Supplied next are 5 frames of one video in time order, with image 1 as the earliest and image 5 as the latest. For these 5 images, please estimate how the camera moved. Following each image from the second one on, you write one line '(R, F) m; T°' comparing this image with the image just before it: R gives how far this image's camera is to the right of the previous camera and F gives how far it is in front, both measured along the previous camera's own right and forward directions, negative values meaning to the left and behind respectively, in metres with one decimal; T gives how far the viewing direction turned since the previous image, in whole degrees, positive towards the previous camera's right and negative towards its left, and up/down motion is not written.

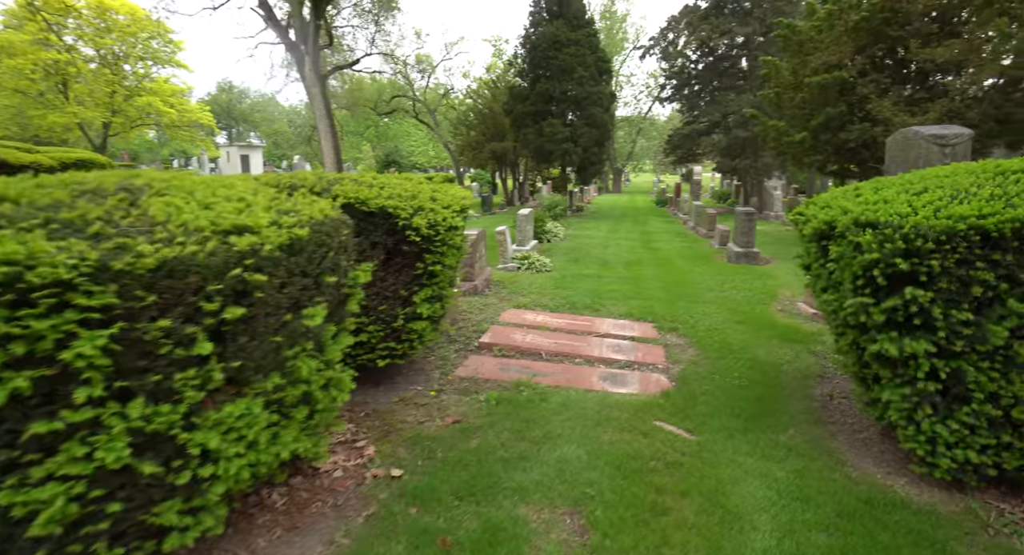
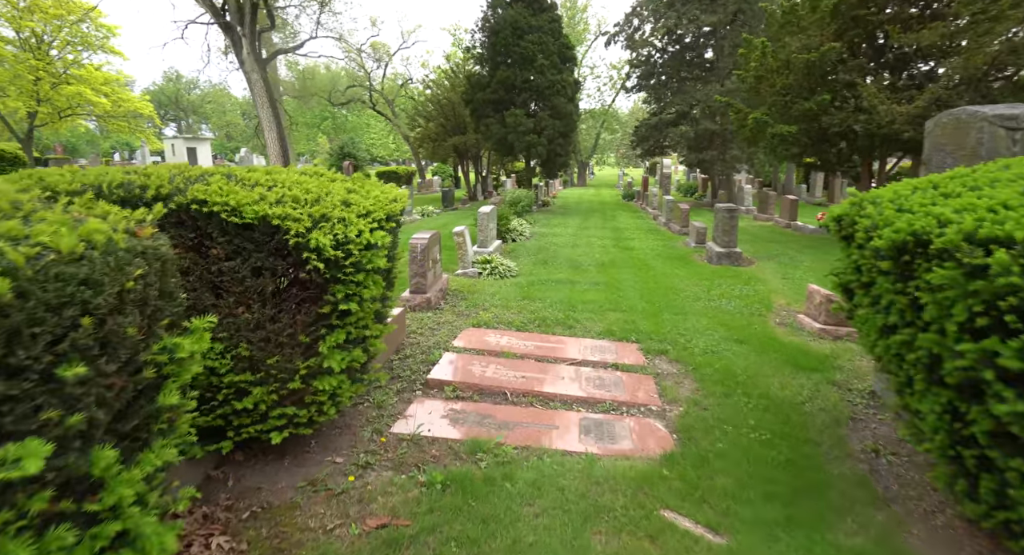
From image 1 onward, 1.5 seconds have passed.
(+0.1, +1.3) m; +4°
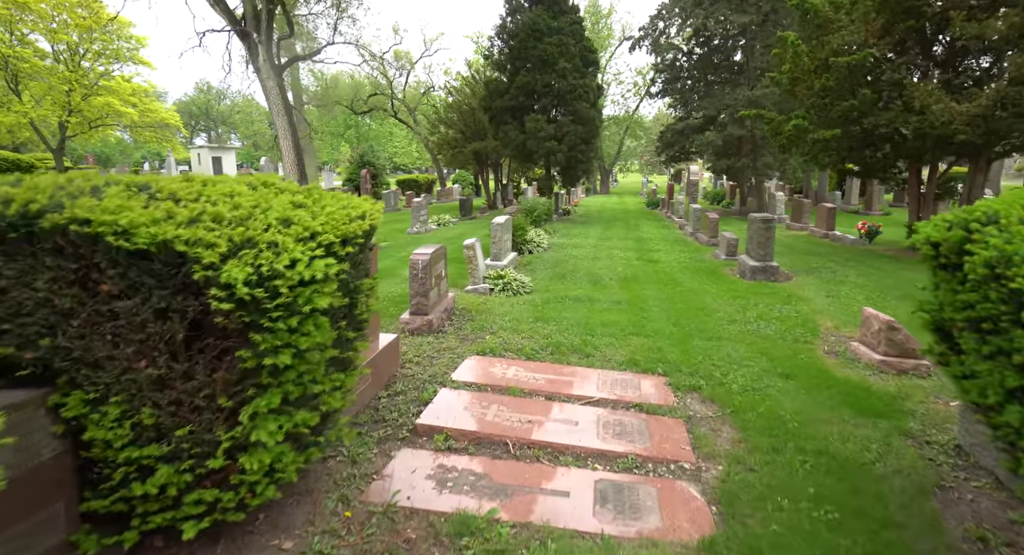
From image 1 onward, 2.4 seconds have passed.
(+0.1, +0.8) m; -2°
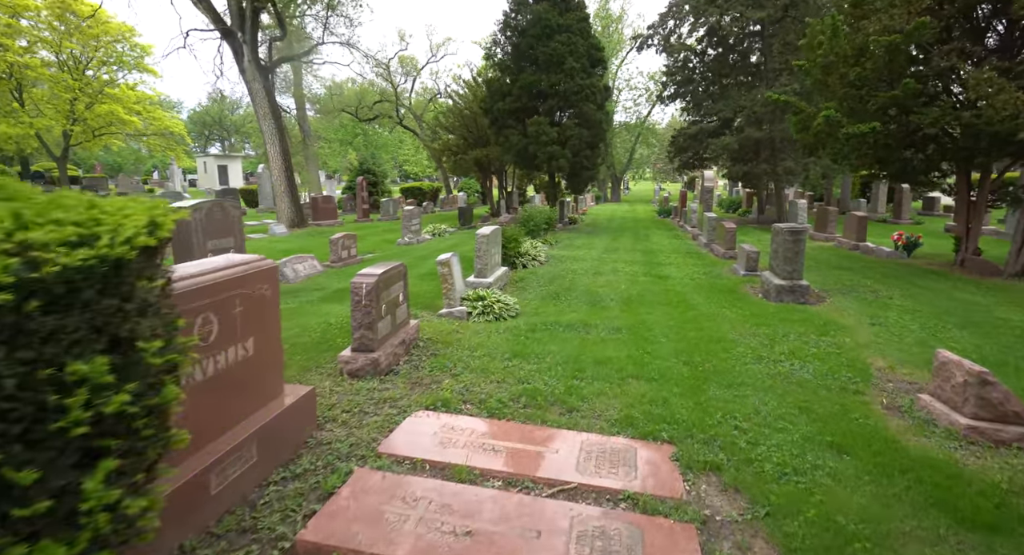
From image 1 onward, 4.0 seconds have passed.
(+0.5, +1.4) m; -1°
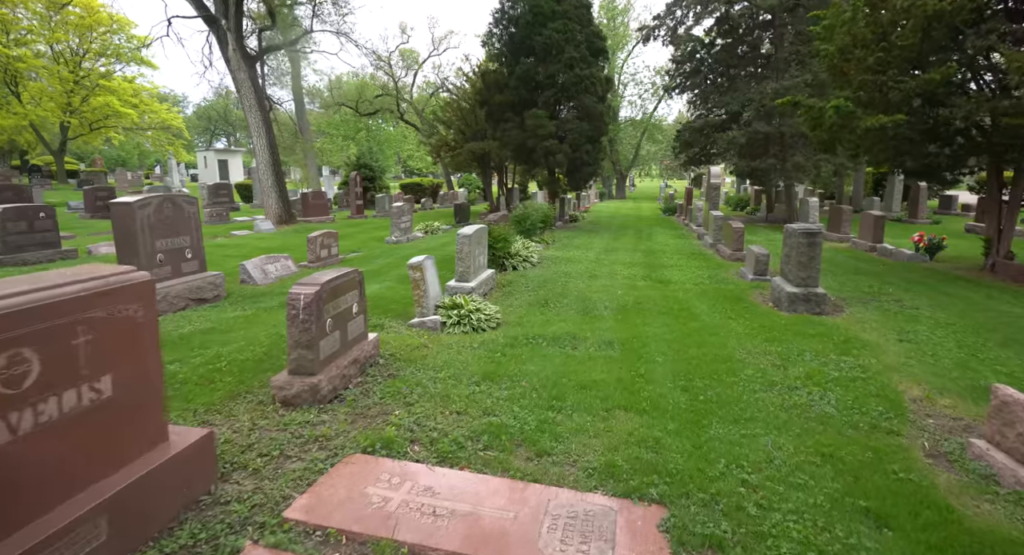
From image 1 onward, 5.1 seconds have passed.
(+0.3, +0.9) m; -1°
